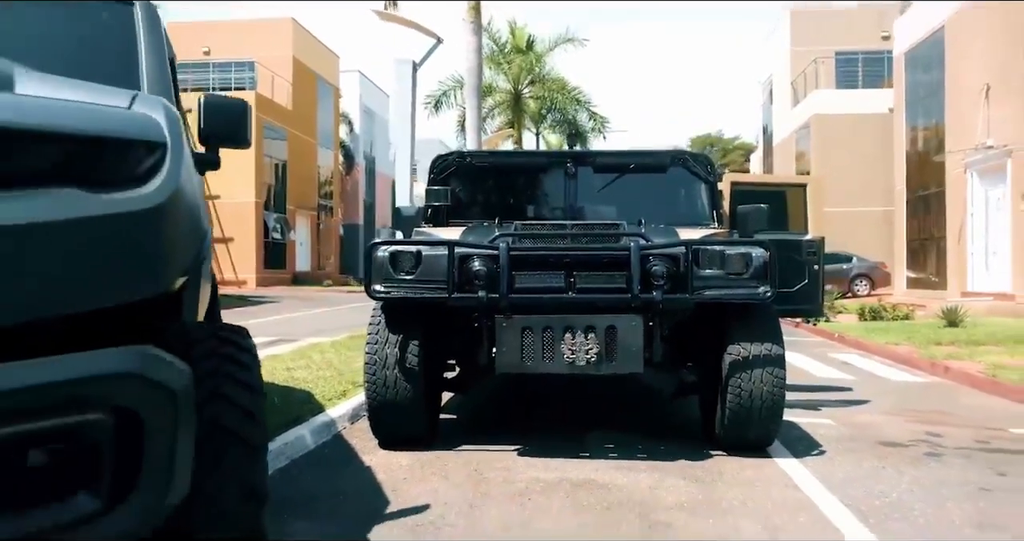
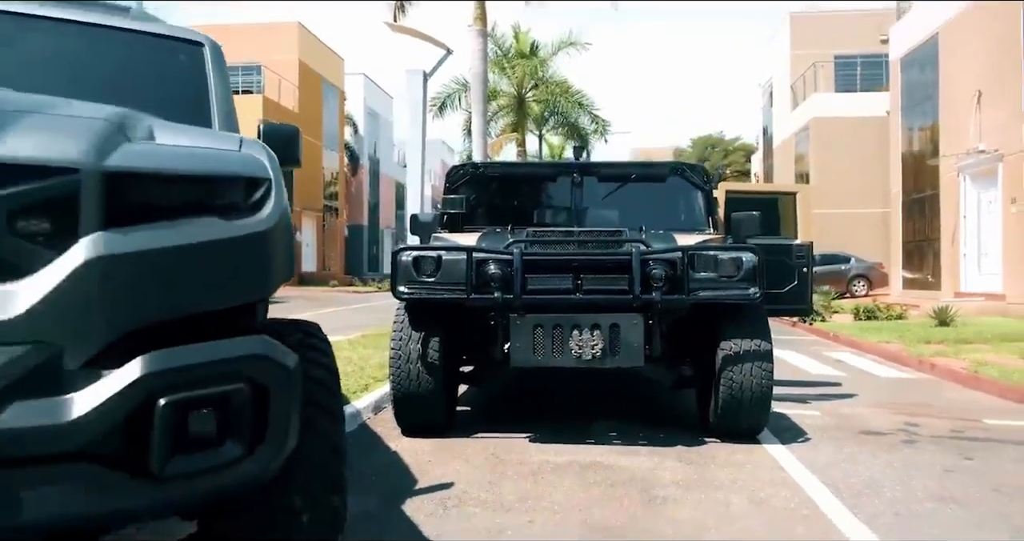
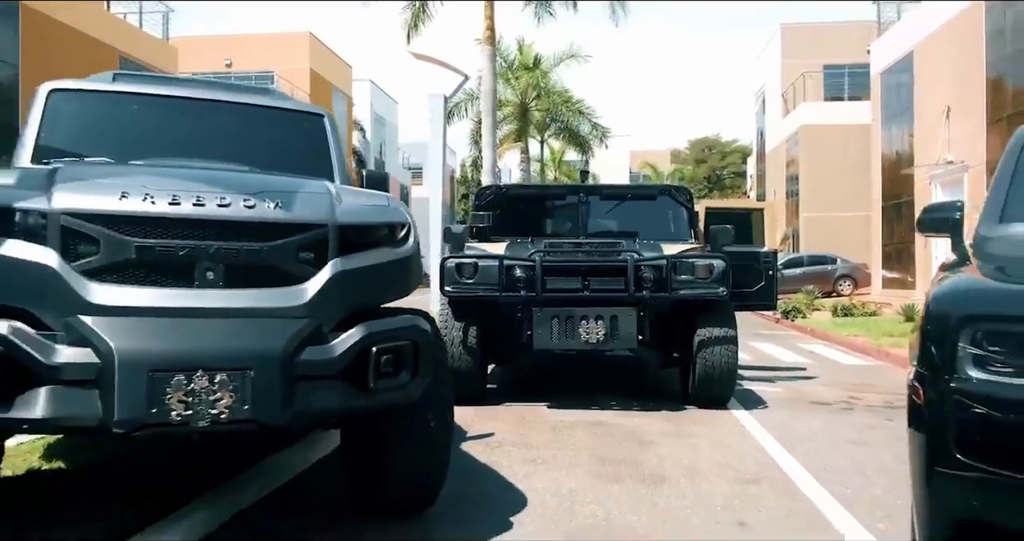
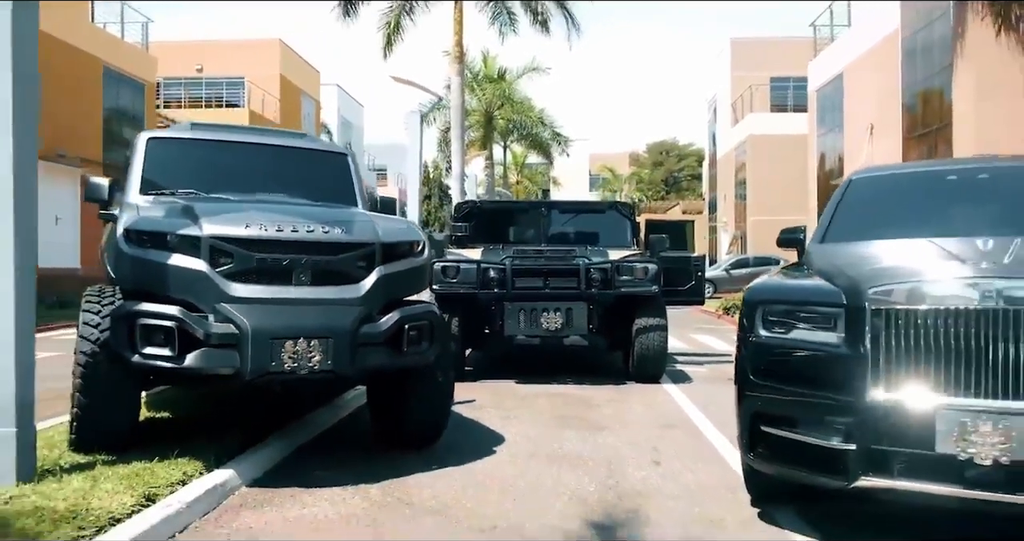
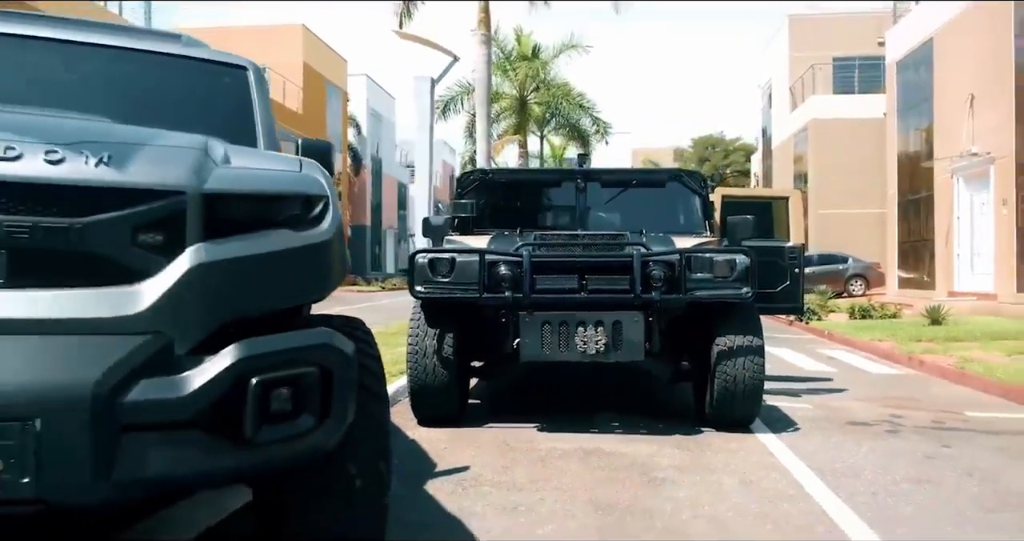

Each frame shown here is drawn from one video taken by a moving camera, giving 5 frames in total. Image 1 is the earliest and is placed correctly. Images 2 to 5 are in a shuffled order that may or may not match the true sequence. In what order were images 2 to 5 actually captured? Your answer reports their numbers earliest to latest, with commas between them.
2, 5, 3, 4
